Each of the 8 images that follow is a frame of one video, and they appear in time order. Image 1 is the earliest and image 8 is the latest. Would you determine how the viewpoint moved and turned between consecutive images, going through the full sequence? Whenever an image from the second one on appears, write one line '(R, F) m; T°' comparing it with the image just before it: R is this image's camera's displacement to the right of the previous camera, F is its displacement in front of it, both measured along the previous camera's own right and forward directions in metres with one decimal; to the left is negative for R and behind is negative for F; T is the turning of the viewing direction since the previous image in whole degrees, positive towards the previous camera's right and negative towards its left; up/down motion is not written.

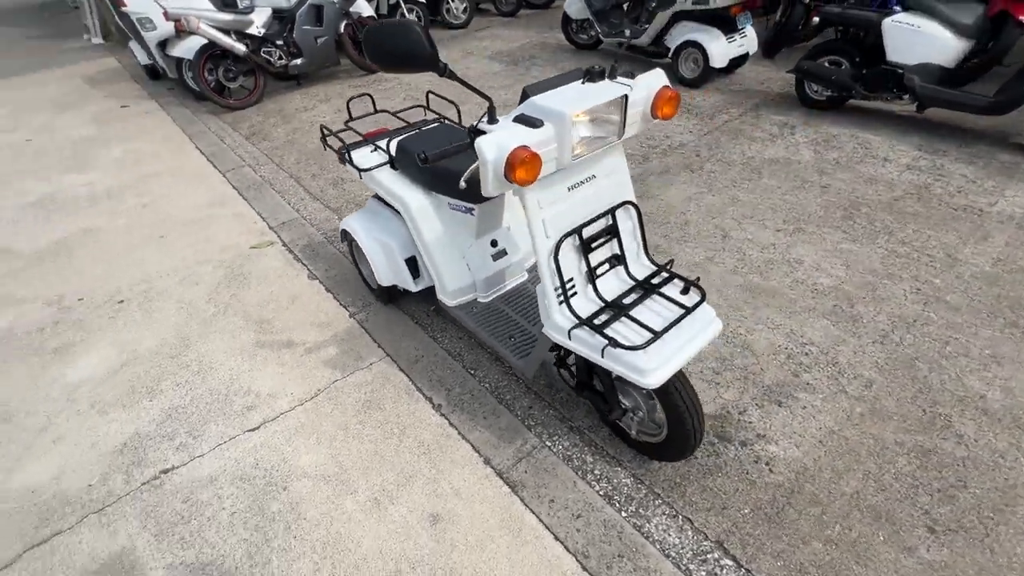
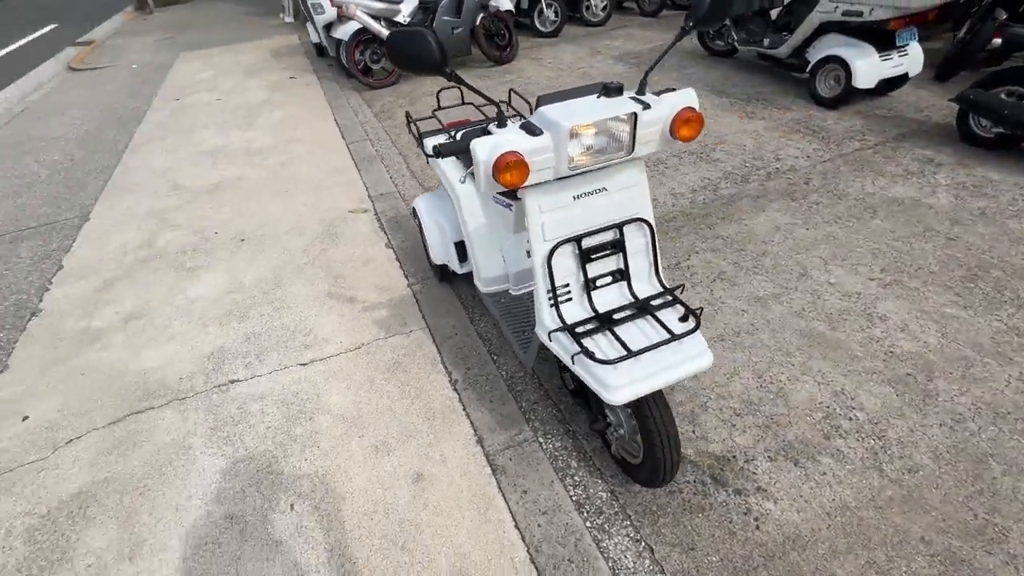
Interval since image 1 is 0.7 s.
(+0.4, -0.1) m; -13°
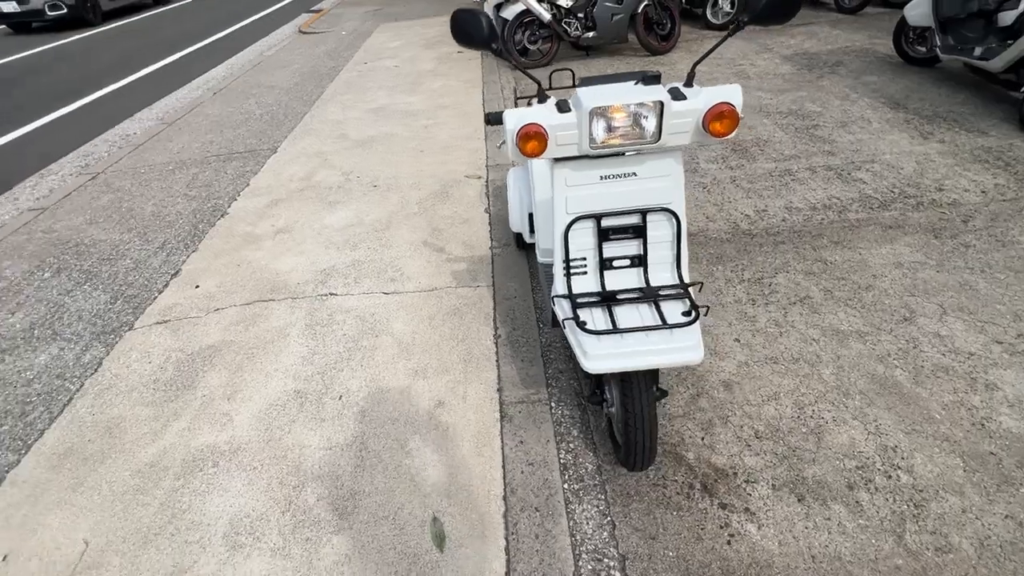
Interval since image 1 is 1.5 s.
(+0.5, -0.1) m; -16°
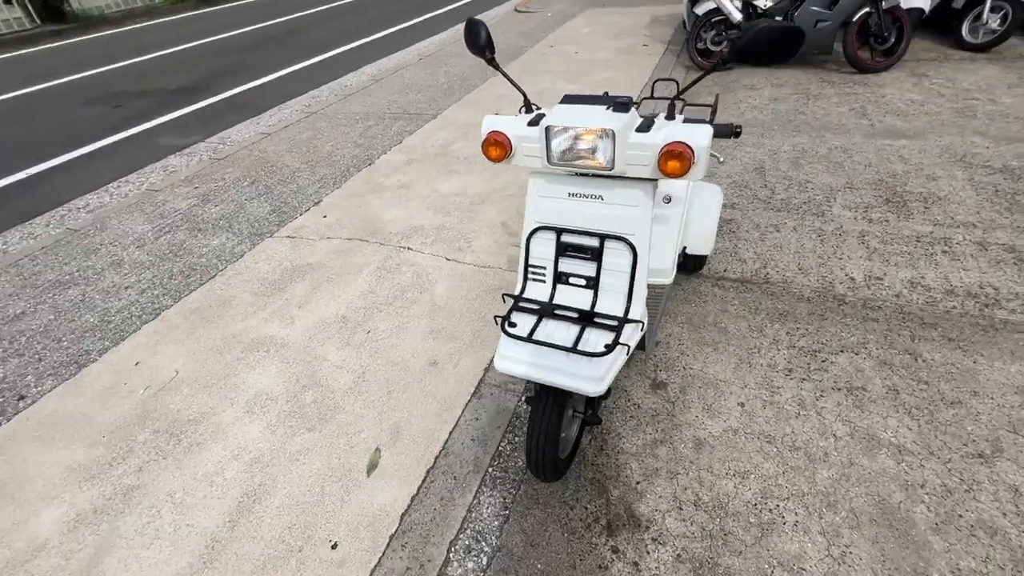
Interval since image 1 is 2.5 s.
(+0.8, 0.0) m; -19°
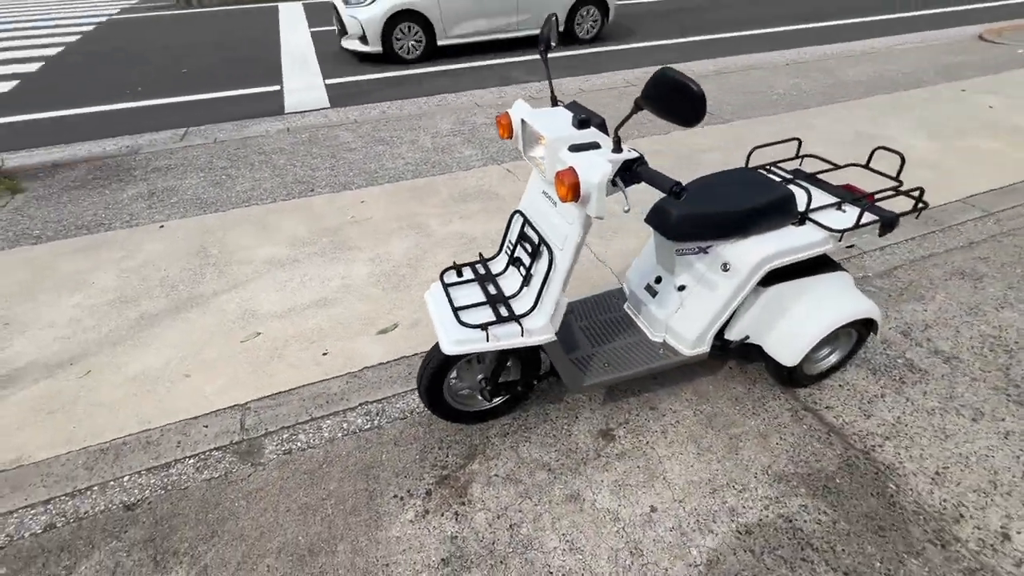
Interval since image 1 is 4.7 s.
(+1.3, +0.2) m; -33°
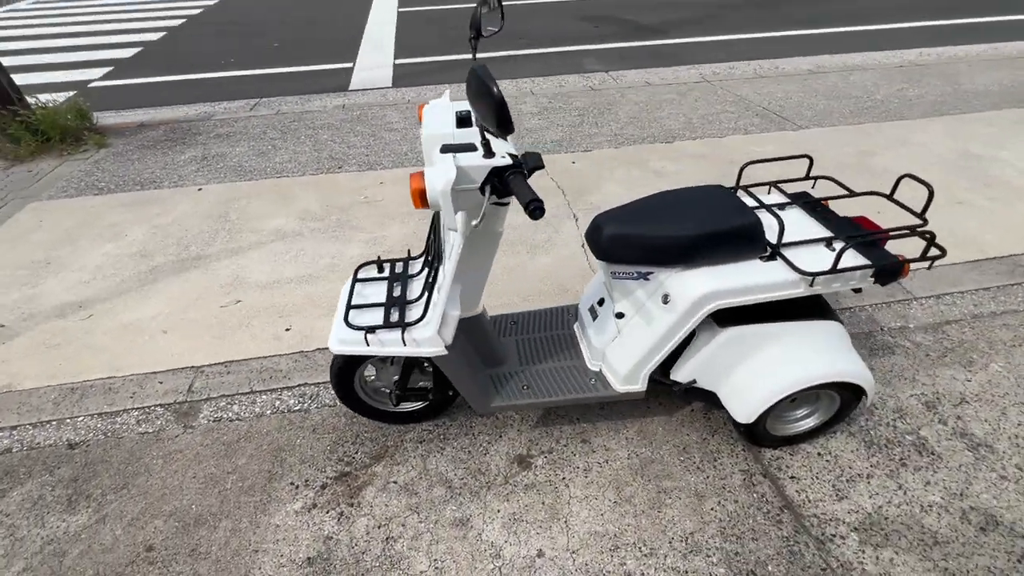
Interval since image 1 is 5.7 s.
(+0.7, +0.2) m; -10°
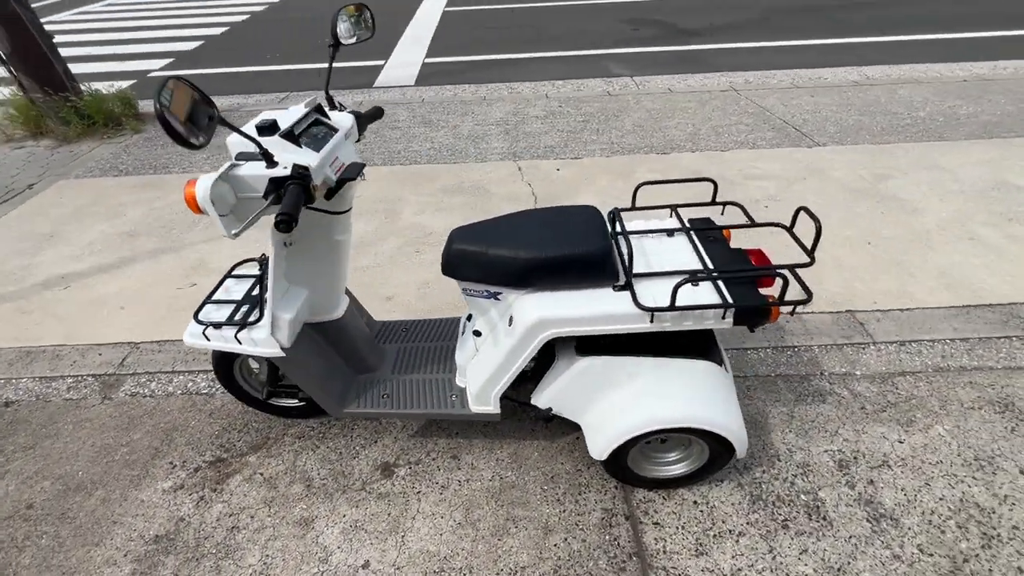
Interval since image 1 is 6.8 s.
(+0.8, +0.1) m; -7°
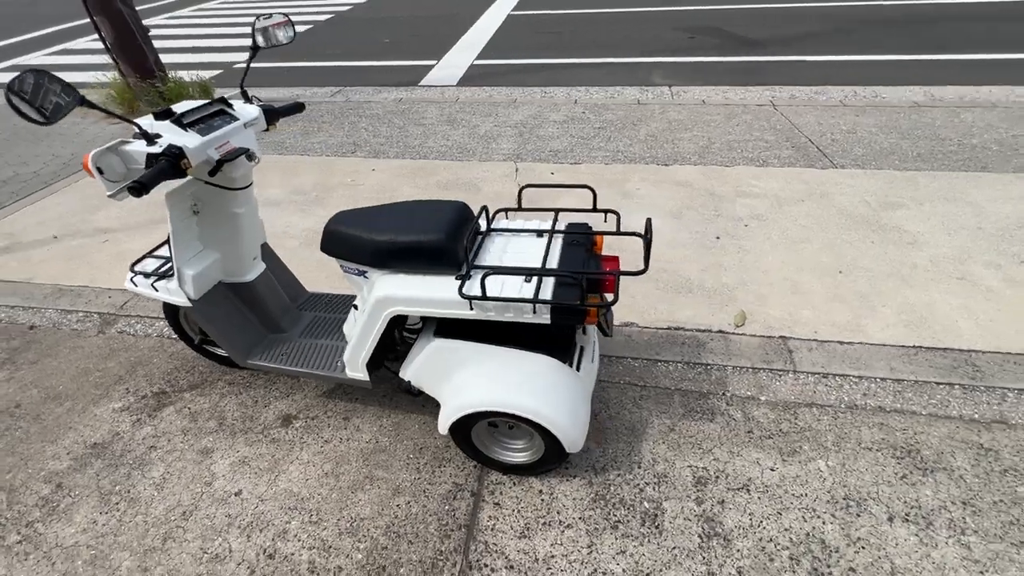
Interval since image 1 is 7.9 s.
(+0.8, -0.1) m; -8°
